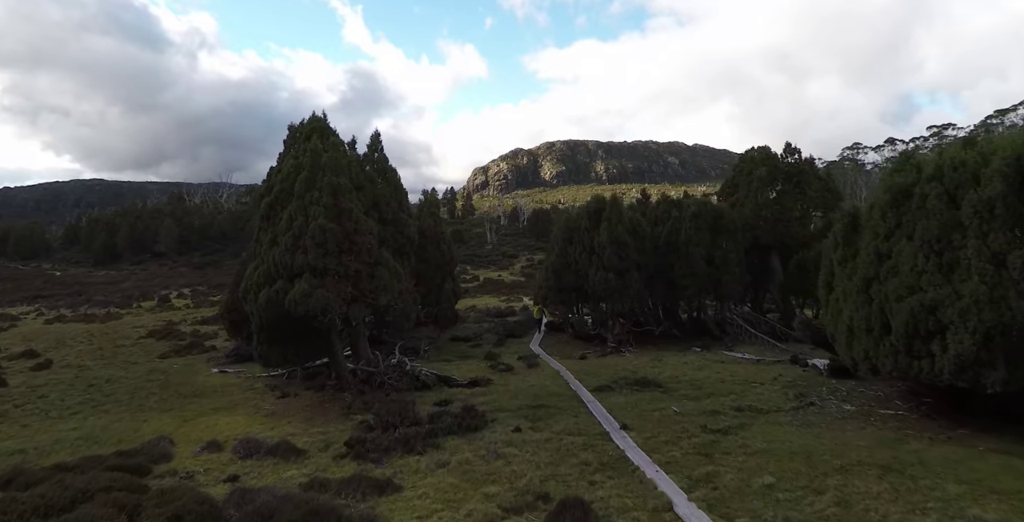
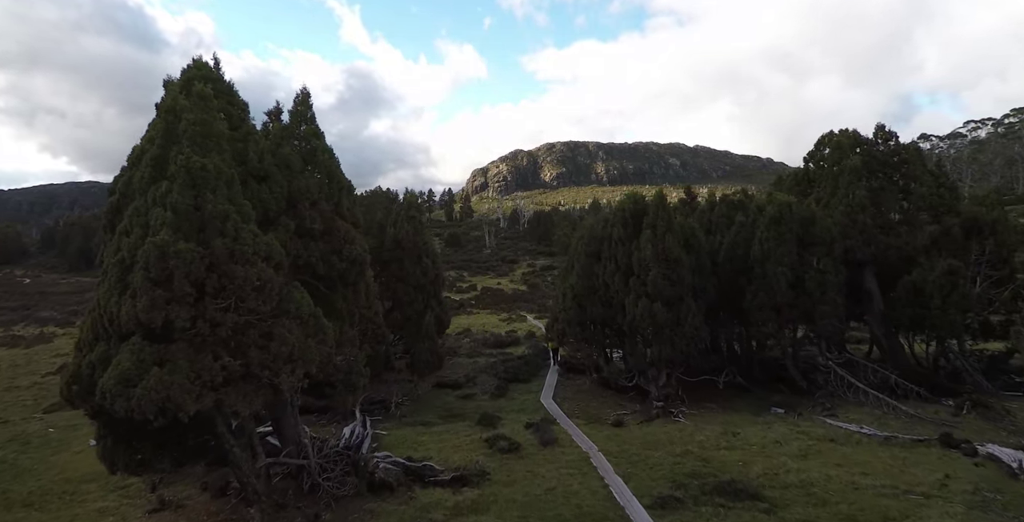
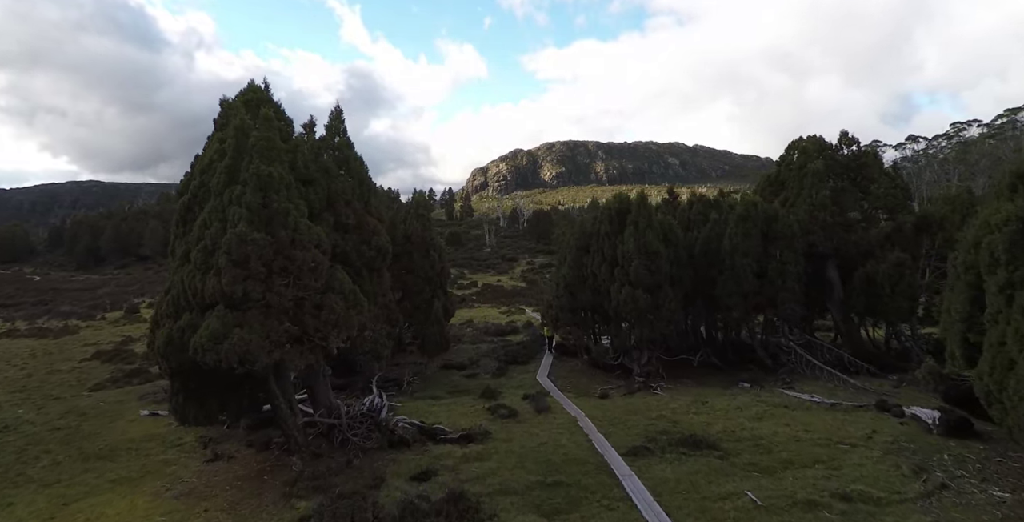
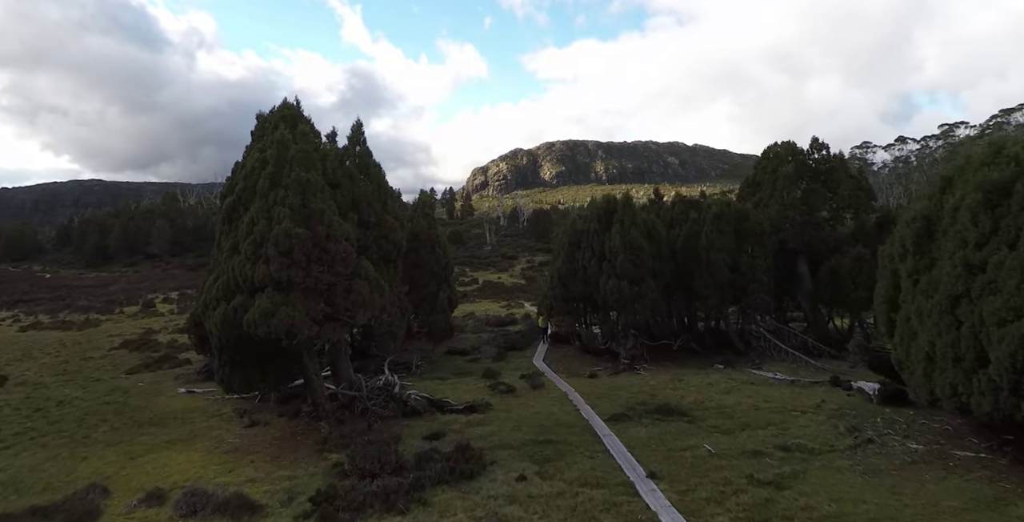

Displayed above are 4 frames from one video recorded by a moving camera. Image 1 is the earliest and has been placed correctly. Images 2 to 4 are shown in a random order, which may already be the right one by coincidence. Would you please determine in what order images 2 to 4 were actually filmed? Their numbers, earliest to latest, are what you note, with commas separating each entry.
4, 3, 2
